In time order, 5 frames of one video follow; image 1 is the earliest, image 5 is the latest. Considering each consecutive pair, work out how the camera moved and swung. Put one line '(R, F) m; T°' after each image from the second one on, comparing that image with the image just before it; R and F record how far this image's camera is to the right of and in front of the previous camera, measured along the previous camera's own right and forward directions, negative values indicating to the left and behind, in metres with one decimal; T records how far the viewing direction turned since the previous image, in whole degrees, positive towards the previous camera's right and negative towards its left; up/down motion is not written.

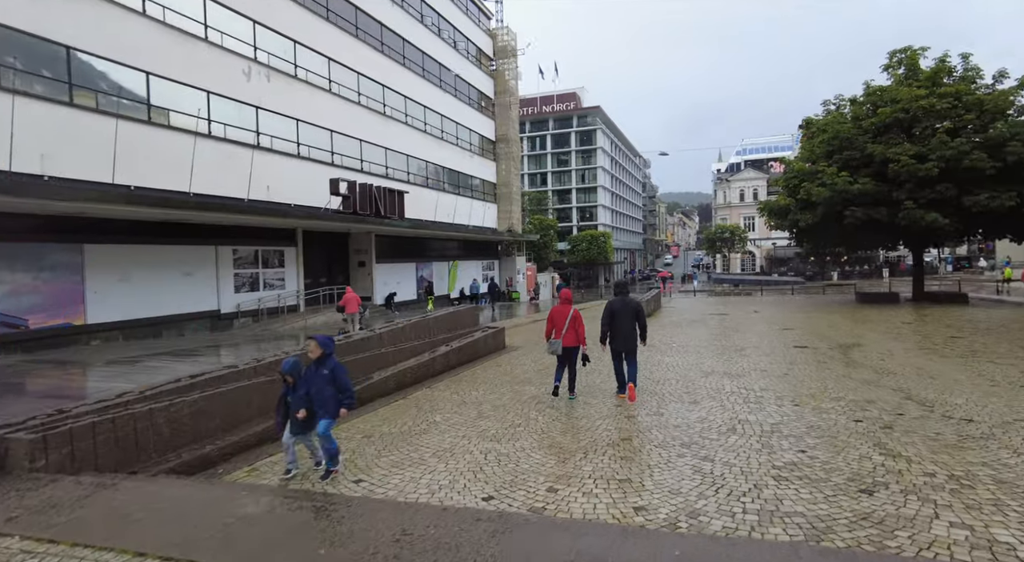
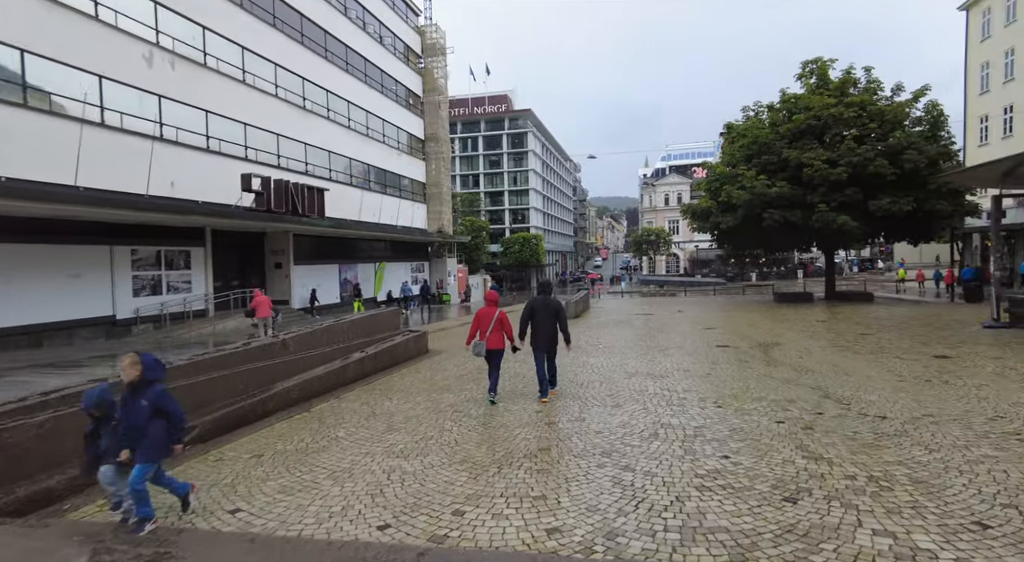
(+0.2, +0.5) m; +6°
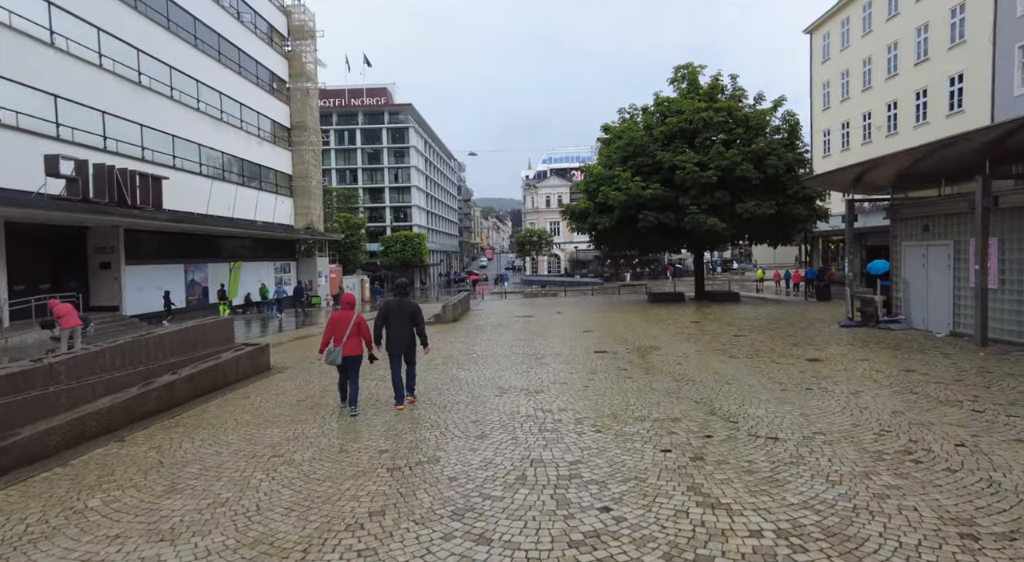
(+0.4, +1.3) m; +11°
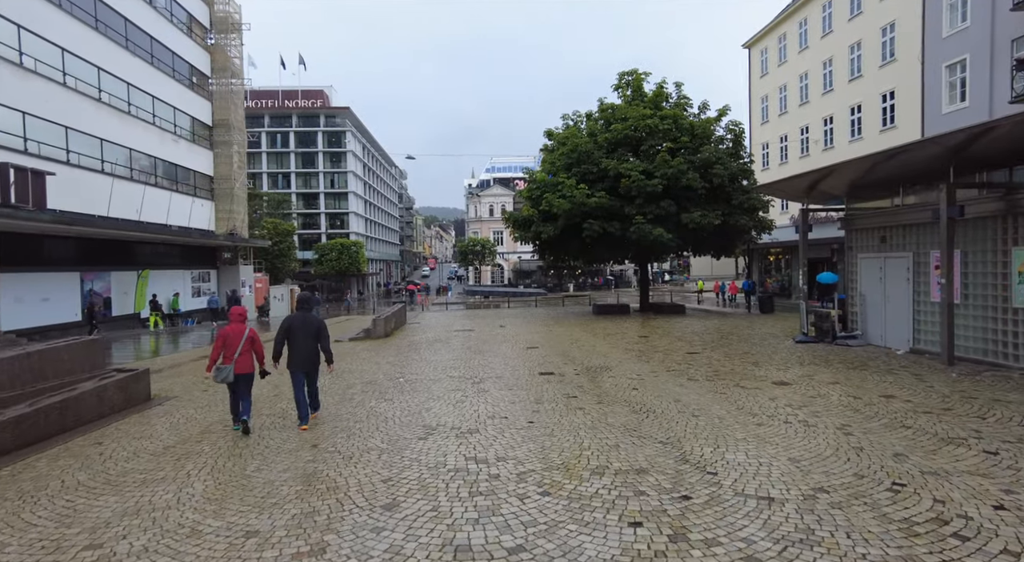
(+0.2, +1.4) m; +5°
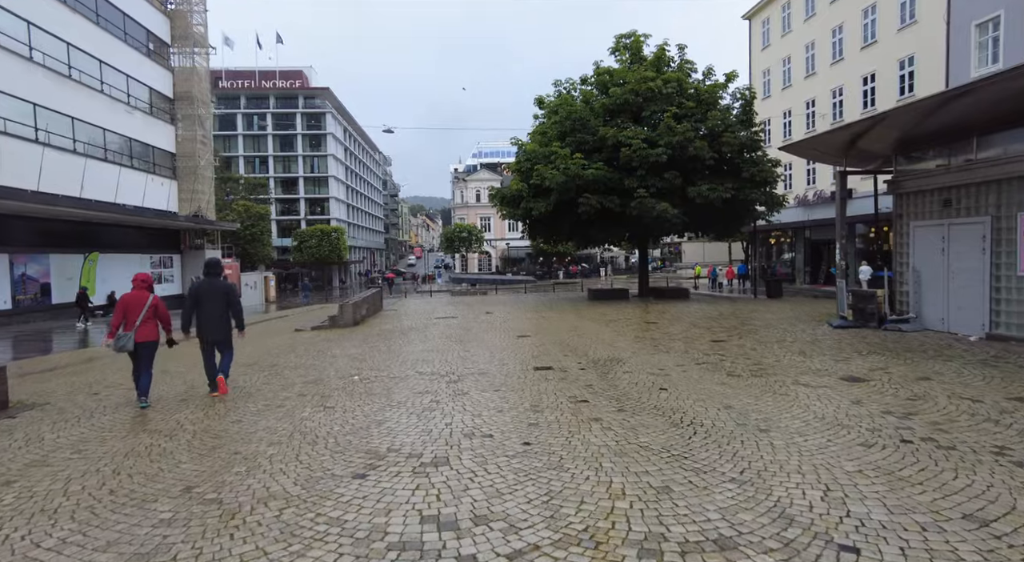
(0.0, +2.4) m; +1°
